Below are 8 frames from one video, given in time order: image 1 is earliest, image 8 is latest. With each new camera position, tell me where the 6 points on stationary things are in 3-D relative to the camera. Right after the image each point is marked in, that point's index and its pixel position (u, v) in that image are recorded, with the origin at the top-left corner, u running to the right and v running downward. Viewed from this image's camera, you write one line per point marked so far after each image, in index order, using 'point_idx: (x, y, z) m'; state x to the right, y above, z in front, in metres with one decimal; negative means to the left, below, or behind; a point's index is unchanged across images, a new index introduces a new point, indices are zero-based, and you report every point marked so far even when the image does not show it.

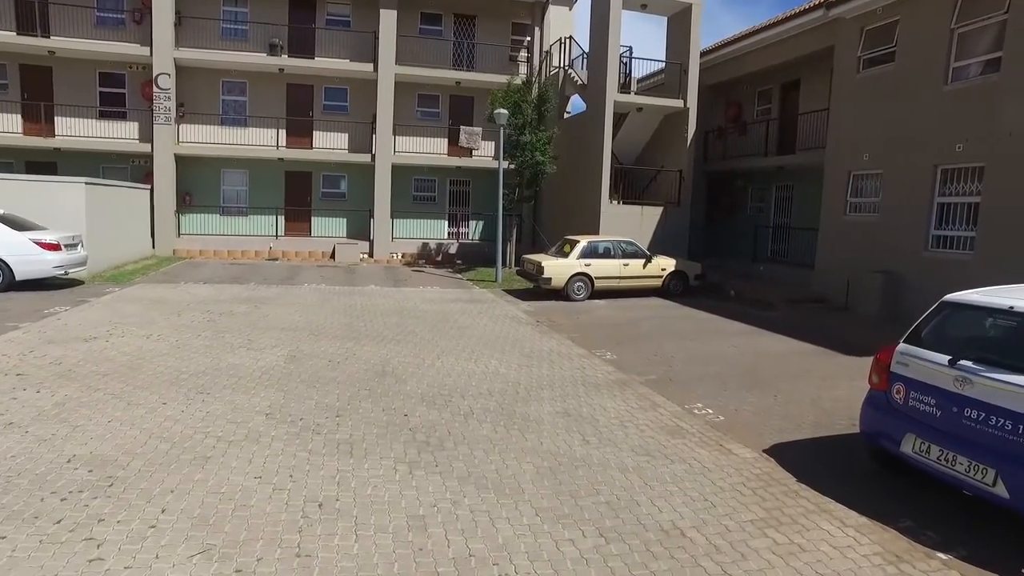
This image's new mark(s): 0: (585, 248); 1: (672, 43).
0: (+1.4, +0.8, +14.7) m
1: (+4.3, +6.6, +19.6) m
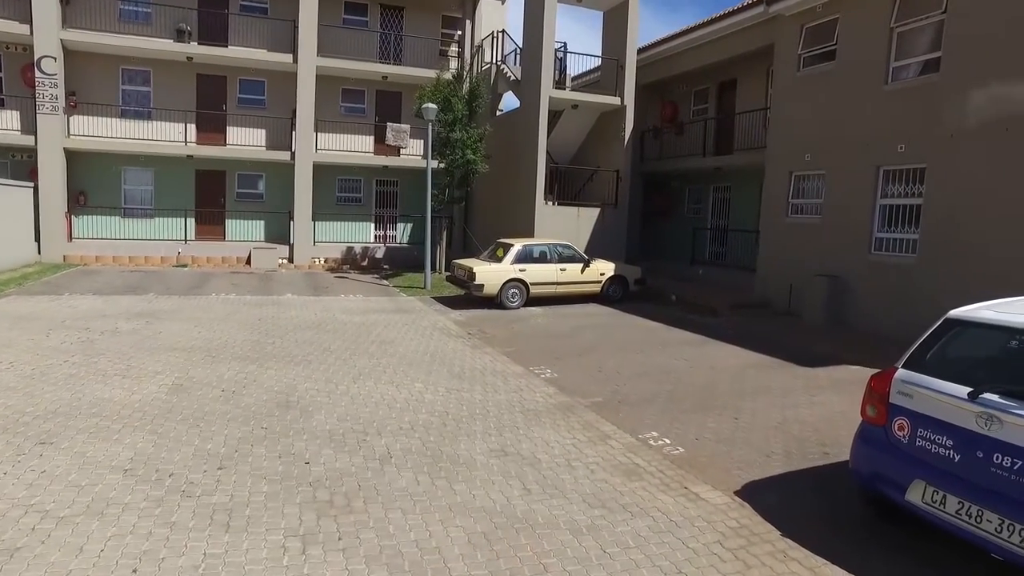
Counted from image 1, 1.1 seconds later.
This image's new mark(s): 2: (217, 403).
0: (+0.1, +0.7, +13.8) m
1: (+2.5, +6.5, +19.0) m
2: (-2.4, -0.9, +5.9) m
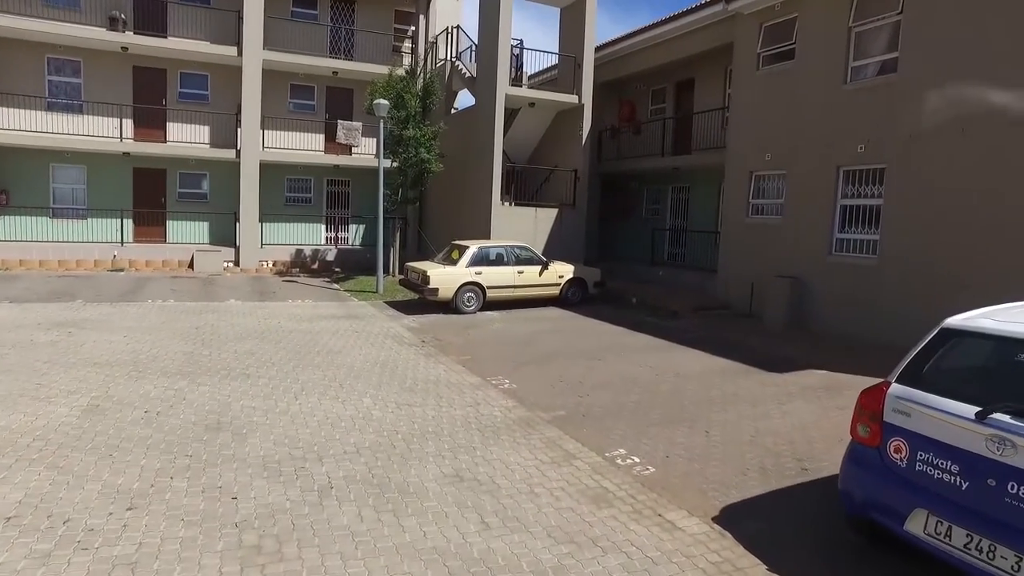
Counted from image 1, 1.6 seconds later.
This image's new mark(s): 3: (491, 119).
0: (-0.7, +0.6, +13.3) m
1: (+1.3, +6.4, +18.6) m
2: (-2.7, -1.0, +5.3) m
3: (-0.5, +3.9, +17.0) m
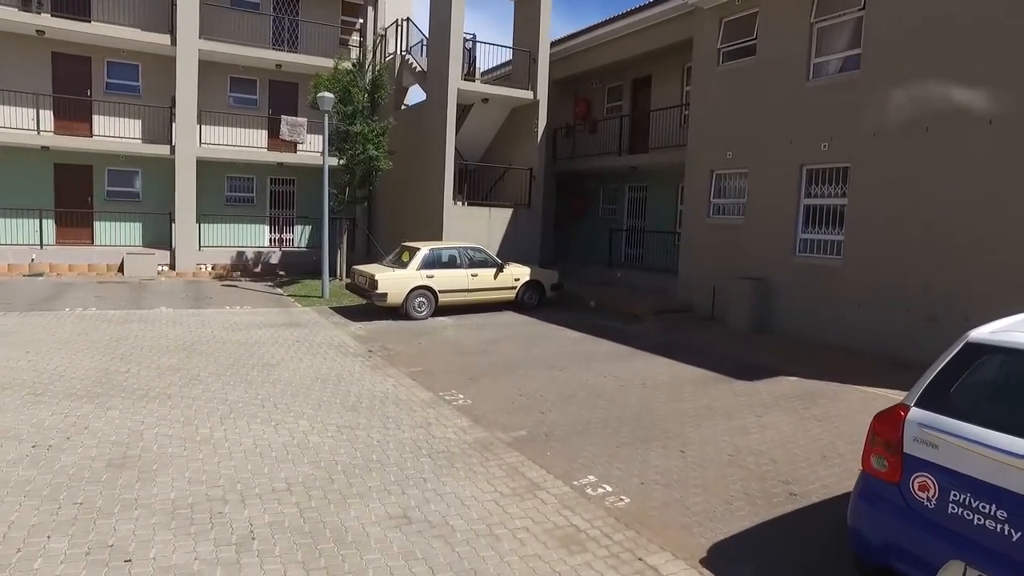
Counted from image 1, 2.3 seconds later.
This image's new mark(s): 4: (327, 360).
0: (-1.5, +0.5, +12.6) m
1: (+0.2, +6.3, +18.0) m
2: (-3.0, -1.1, +4.4) m
3: (-1.5, +3.9, +16.3) m
4: (-2.2, -0.8, +8.6) m
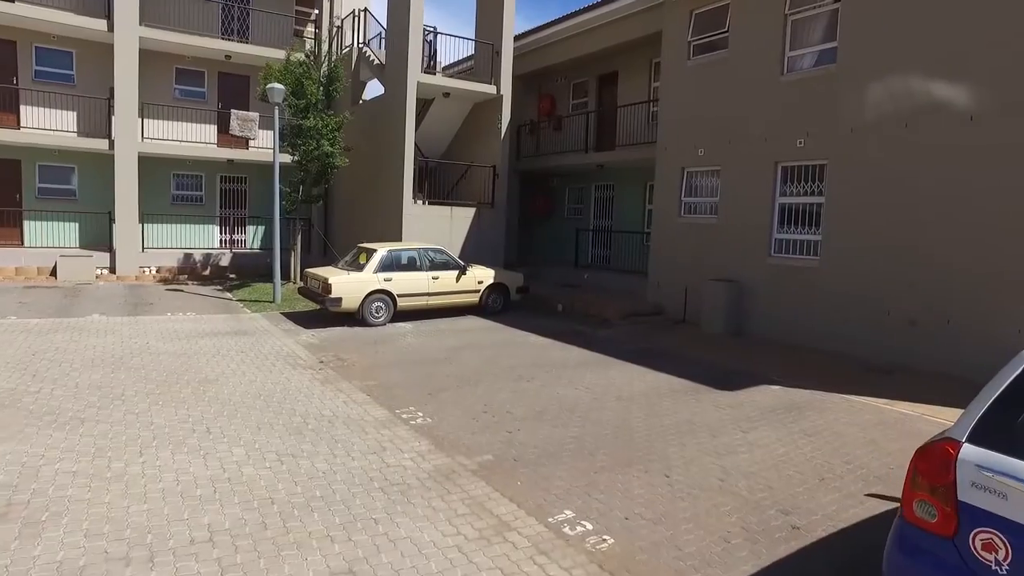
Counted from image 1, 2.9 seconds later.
0: (-2.1, +0.5, +11.8) m
1: (-0.7, +6.3, +17.3) m
2: (-3.1, -1.1, +3.6) m
3: (-2.3, +3.8, +15.5) m
4: (-2.6, -0.9, +7.8) m
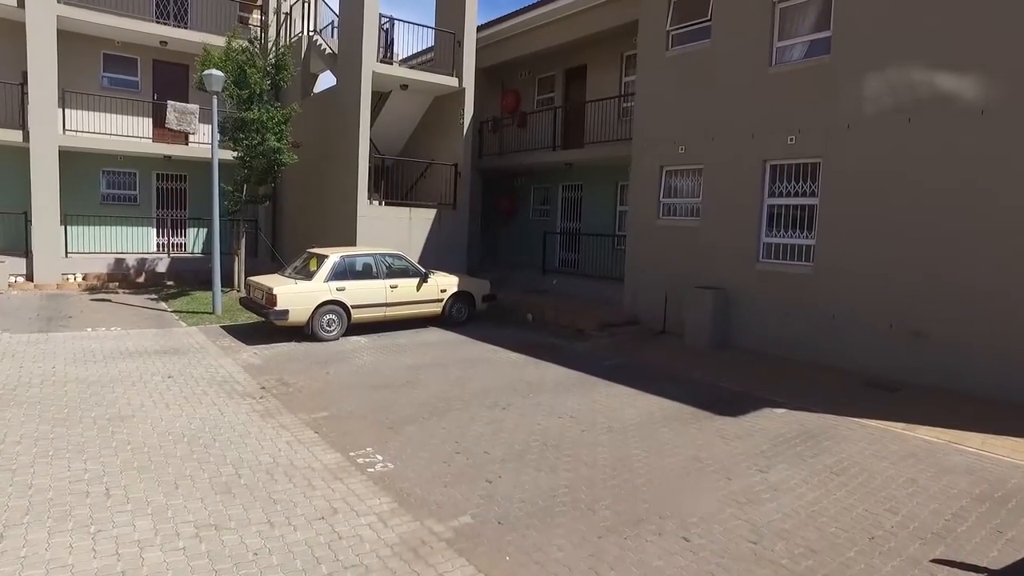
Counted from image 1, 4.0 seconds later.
0: (-2.5, +0.3, +10.6) m
1: (-1.6, +6.1, +16.2) m
2: (-3.1, -1.3, +2.4) m
3: (-3.0, +3.6, +14.3) m
4: (-2.8, -1.1, +6.6) m
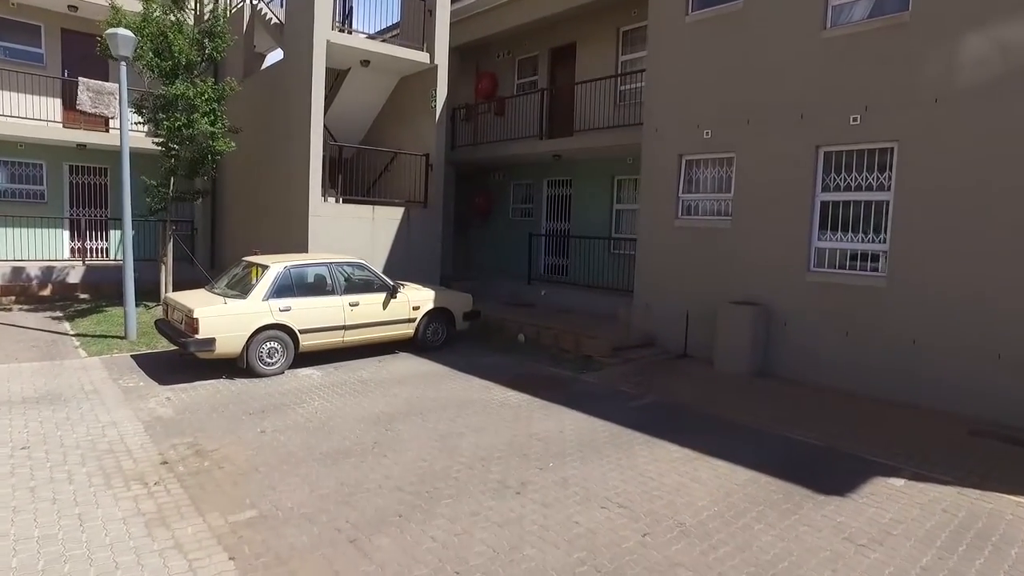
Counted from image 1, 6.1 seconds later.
0: (-2.6, +0.1, +8.3) m
1: (-2.0, +5.9, +13.9) m
2: (-2.8, -1.5, 0.0) m
3: (-3.3, +3.4, +11.9) m
4: (-2.6, -1.3, +4.2) m
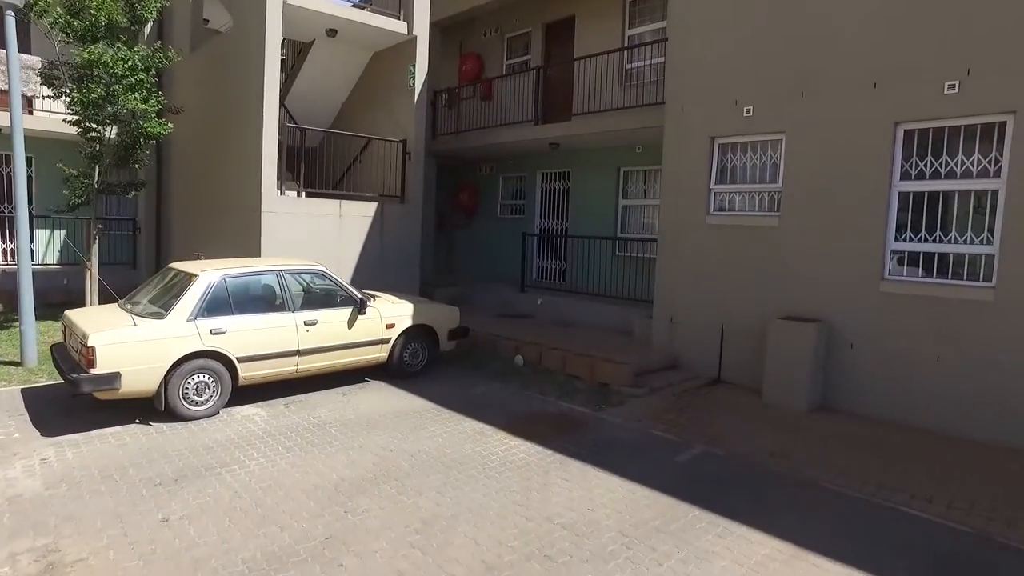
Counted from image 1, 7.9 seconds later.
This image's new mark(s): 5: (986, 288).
0: (-2.6, 0.0, +6.3) m
1: (-2.1, +5.8, +12.0) m
2: (-2.5, -1.6, -1.9) m
3: (-3.4, +3.3, +10.0) m
4: (-2.5, -1.4, +2.3) m
5: (+4.0, 0.0, +6.2) m
